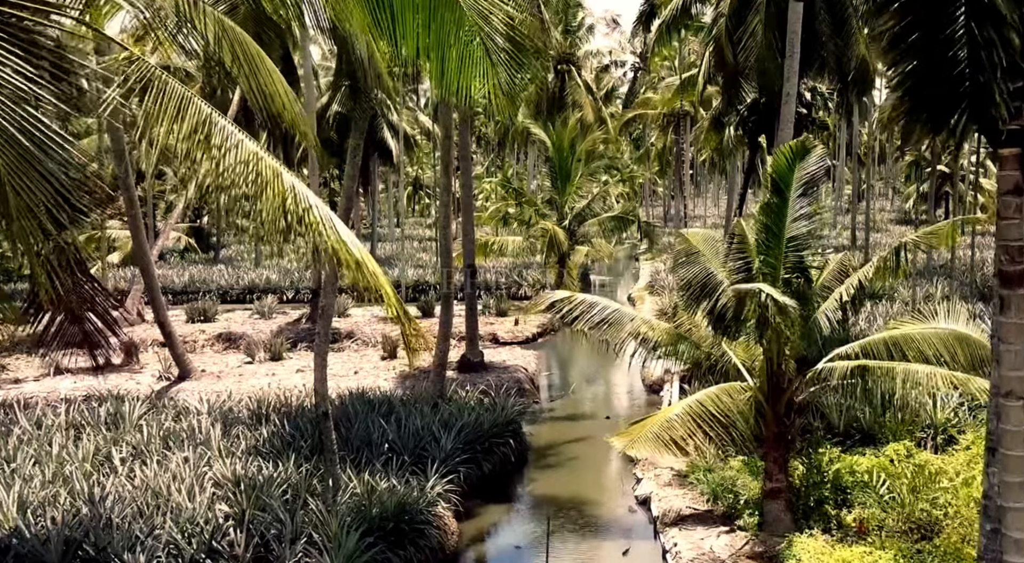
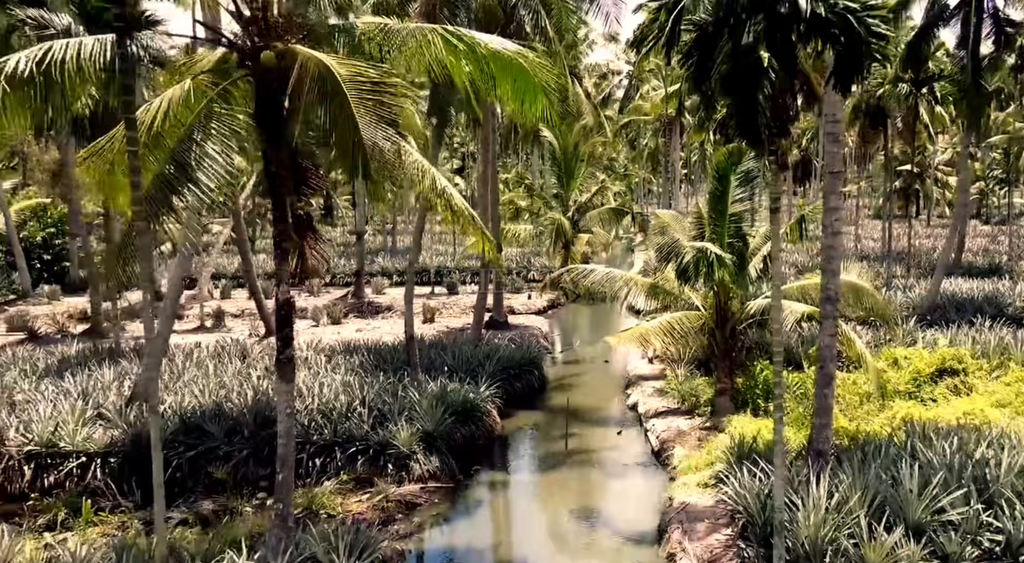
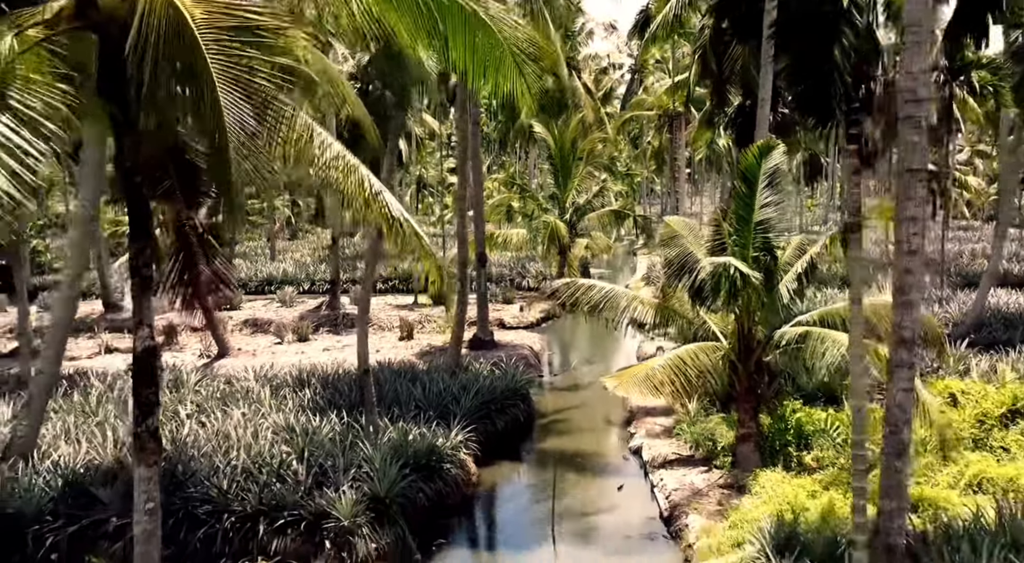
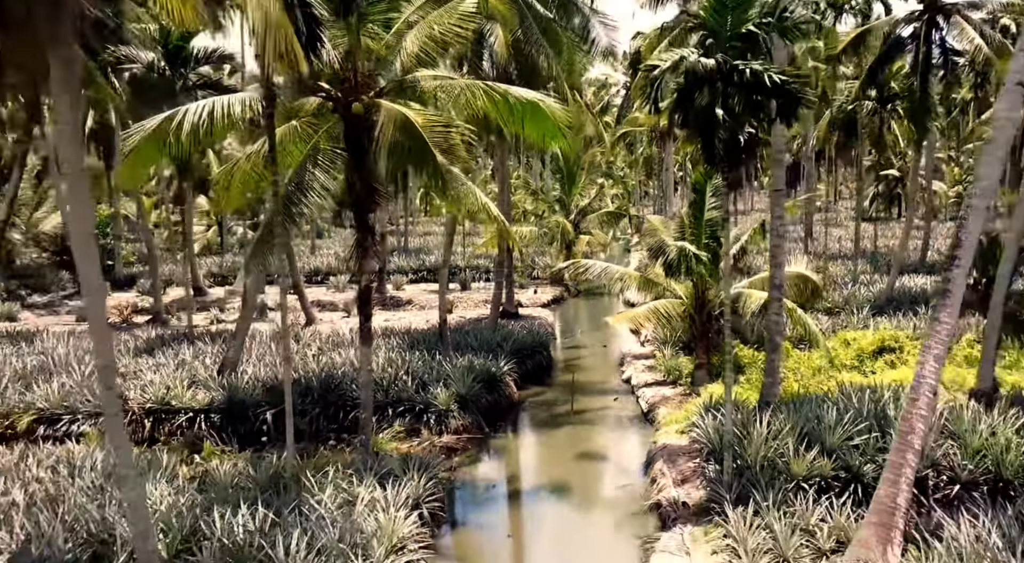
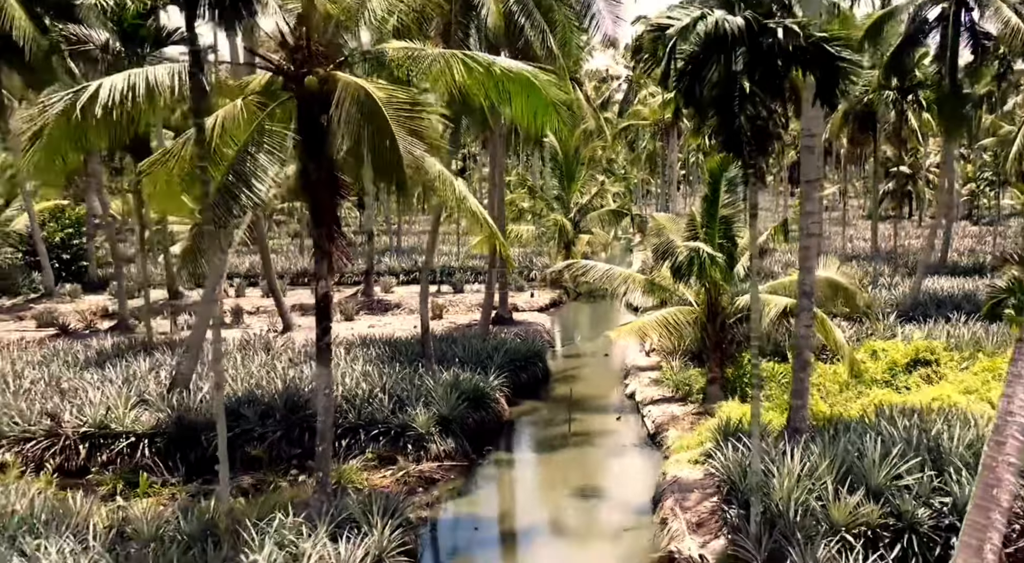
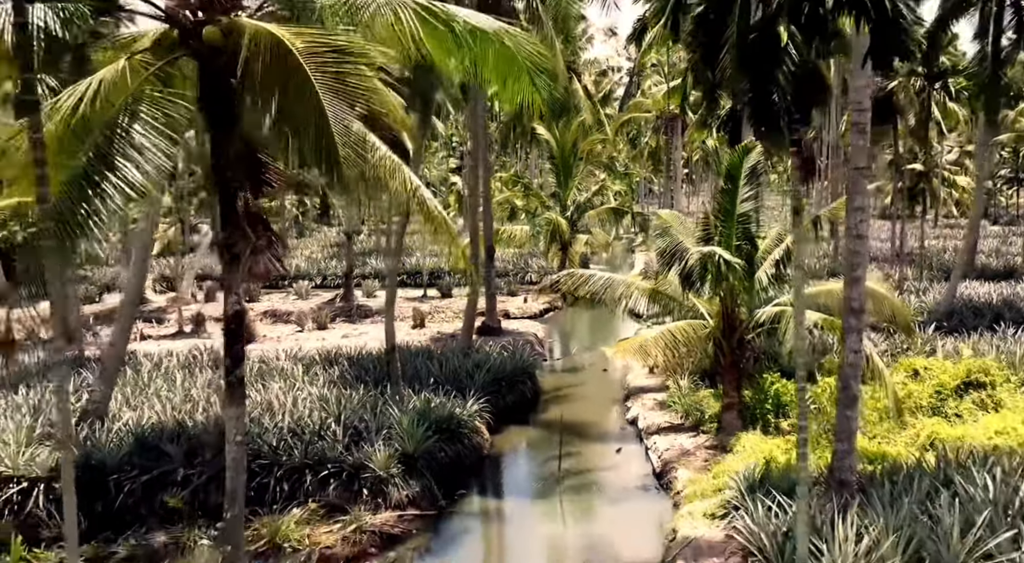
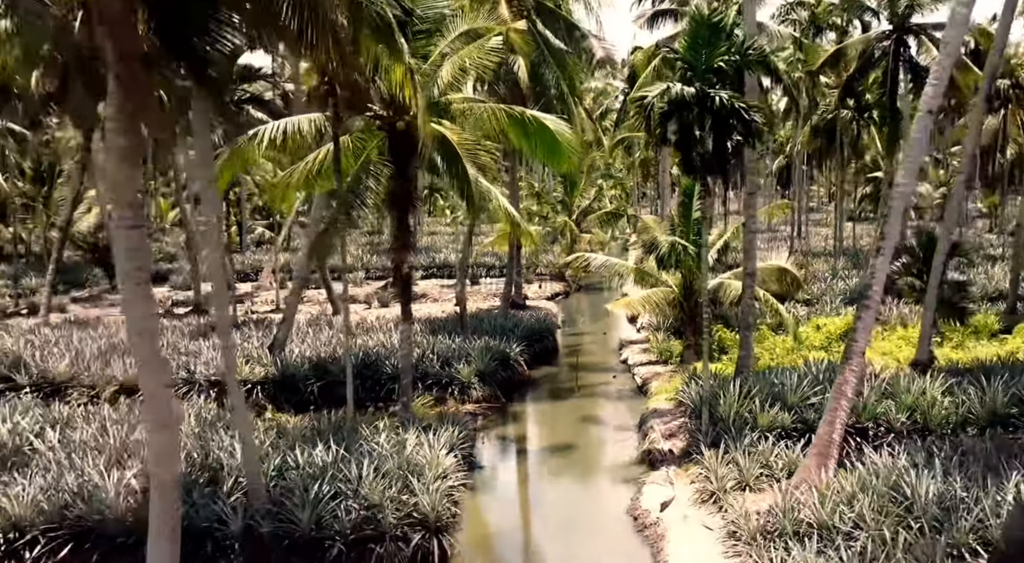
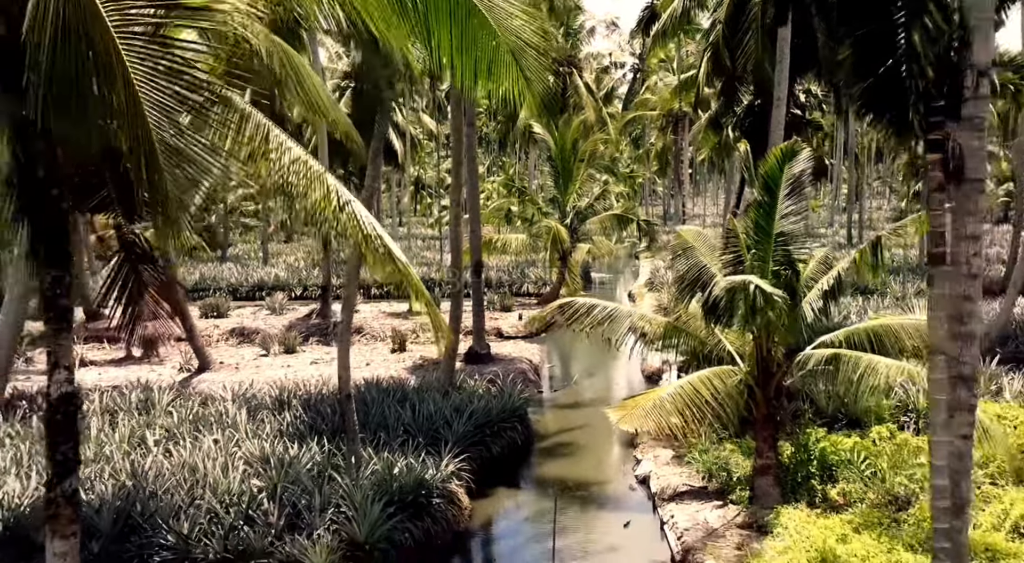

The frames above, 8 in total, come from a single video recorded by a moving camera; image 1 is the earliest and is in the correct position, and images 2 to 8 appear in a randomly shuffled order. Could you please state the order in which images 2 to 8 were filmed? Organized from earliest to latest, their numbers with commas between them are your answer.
8, 3, 6, 2, 5, 4, 7
